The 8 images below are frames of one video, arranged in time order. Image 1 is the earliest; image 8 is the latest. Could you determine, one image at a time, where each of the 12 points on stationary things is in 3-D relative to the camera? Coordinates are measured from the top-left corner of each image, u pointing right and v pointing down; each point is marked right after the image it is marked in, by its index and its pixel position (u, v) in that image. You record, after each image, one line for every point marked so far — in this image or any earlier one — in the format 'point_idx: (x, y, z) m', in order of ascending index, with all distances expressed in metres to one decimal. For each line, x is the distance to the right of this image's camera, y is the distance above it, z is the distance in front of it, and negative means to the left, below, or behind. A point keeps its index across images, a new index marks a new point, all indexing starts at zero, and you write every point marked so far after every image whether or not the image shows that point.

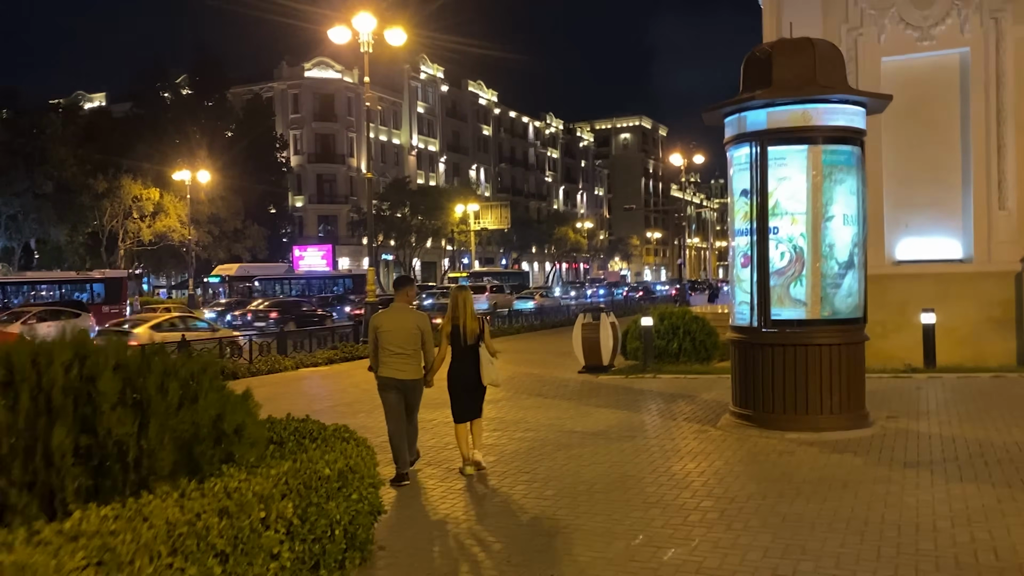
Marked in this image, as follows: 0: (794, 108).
0: (+3.0, +1.9, +8.9) m
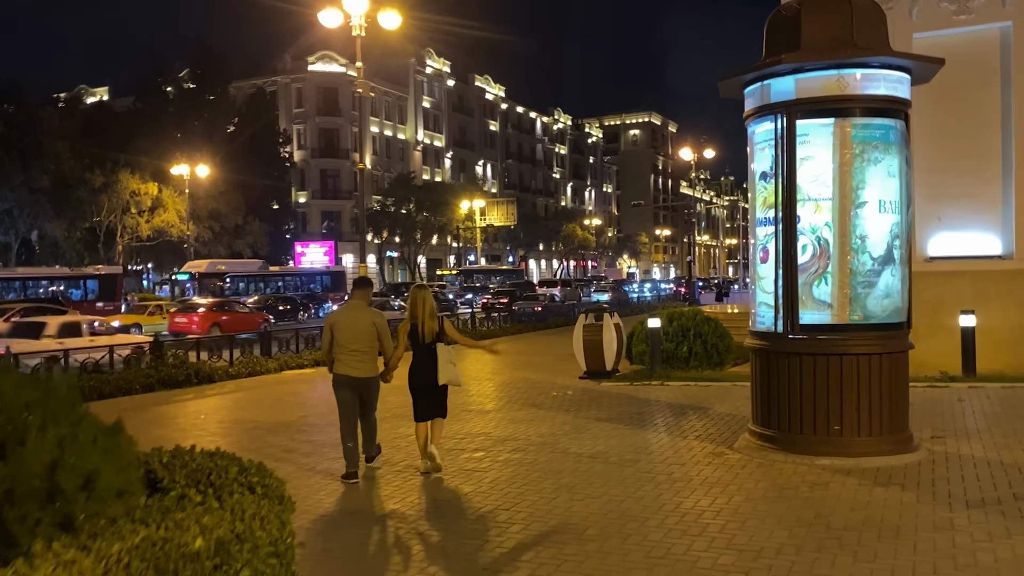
0: (+2.8, +1.9, +7.5) m
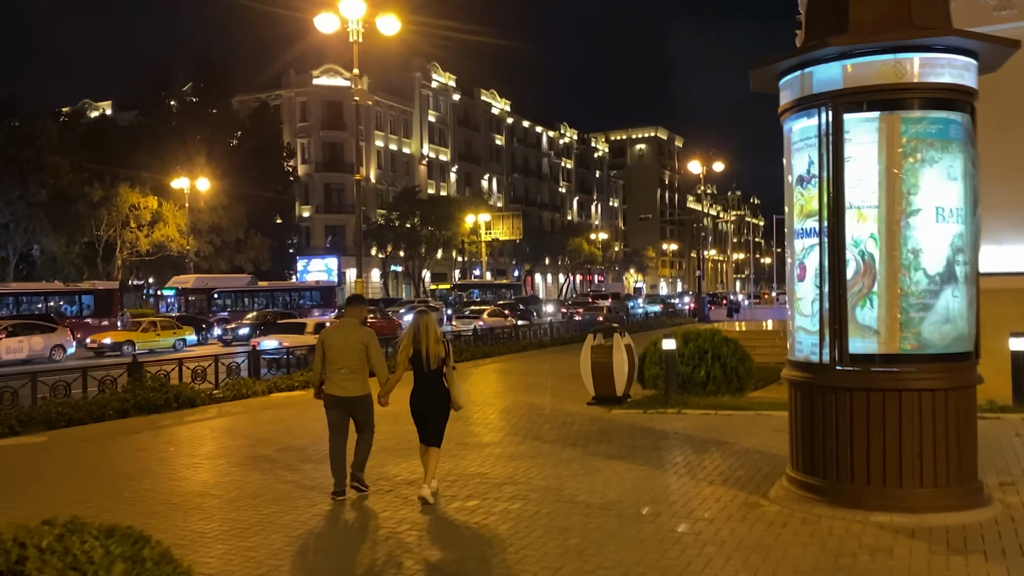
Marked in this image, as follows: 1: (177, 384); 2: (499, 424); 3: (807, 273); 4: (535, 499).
0: (+2.8, +1.7, +6.4) m
1: (-6.5, -1.9, +16.3) m
2: (-0.2, -1.9, +11.9) m
3: (+2.4, +0.1, +7.0) m
4: (+0.2, -1.9, +7.4) m
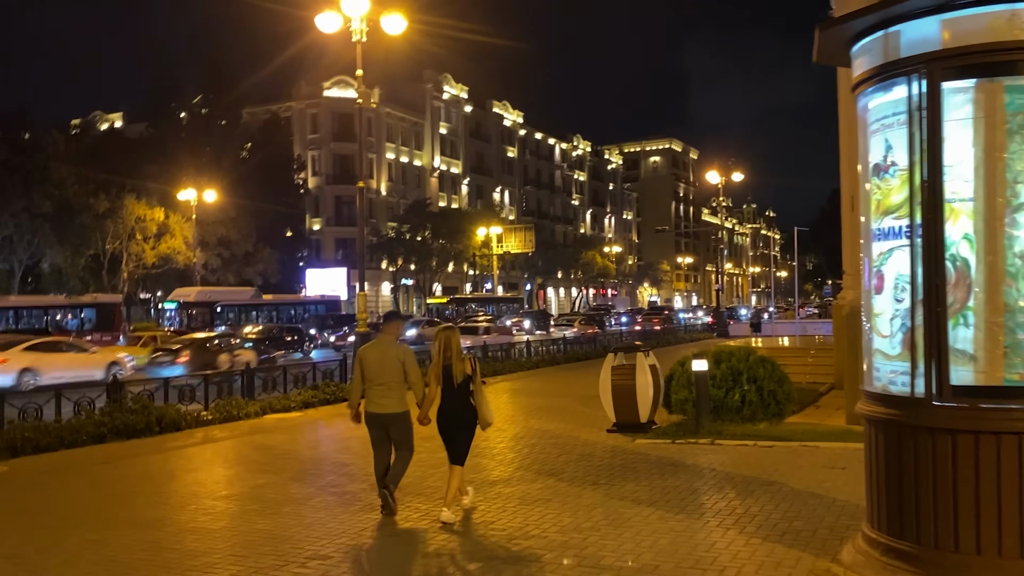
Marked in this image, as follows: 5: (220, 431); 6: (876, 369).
0: (+2.9, +1.6, +5.1) m
1: (-6.3, -2.1, +15.1) m
2: (0.0, -2.1, +10.5) m
3: (+2.5, 0.0, +5.7) m
4: (+0.3, -2.0, +6.1) m
5: (-5.1, -2.5, +14.8) m
6: (+2.5, -0.5, +5.7) m
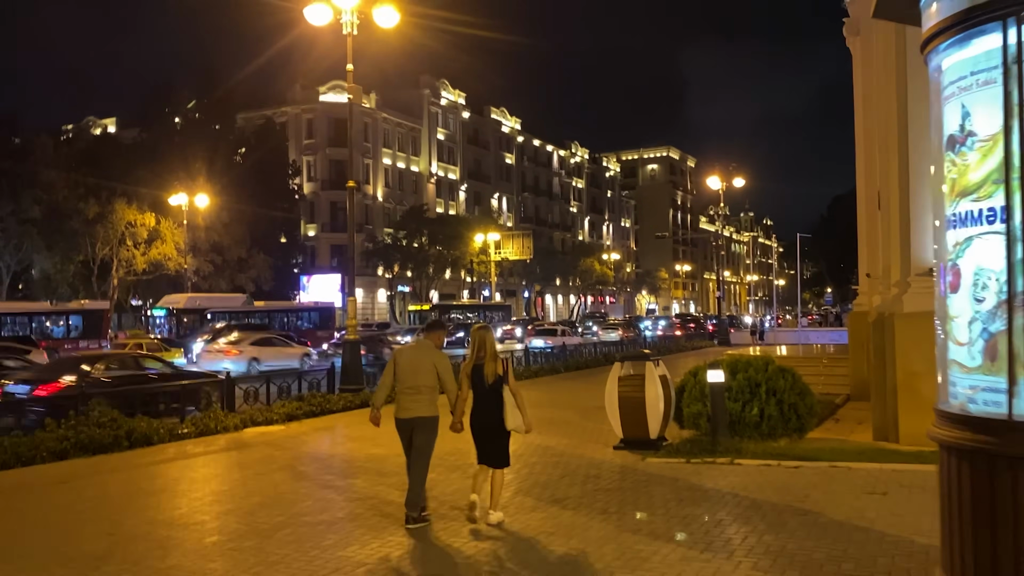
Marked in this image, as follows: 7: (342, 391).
0: (+2.8, +1.7, +4.1) m
1: (-6.3, -2.2, +14.0) m
2: (-0.1, -2.1, +9.5) m
3: (+2.5, 0.0, +4.6) m
4: (+0.3, -1.9, +5.0) m
5: (-5.1, -2.5, +13.7) m
6: (+2.4, -0.5, +4.6) m
7: (-3.8, -2.3, +18.8) m
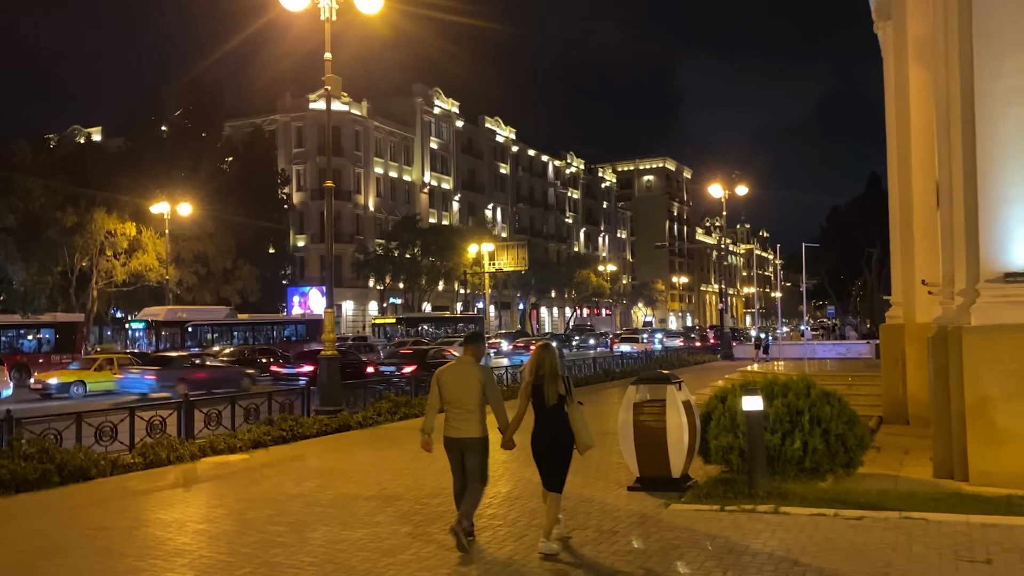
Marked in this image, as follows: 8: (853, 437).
0: (+2.8, +1.7, +2.3) m
1: (-6.4, -2.3, +12.2) m
2: (-0.1, -2.2, +7.6) m
3: (+2.5, 0.0, +2.9) m
4: (+0.2, -1.9, +3.2) m
5: (-5.2, -2.7, +11.8) m
6: (+2.4, -0.5, +2.9) m
7: (-3.9, -2.5, +16.9) m
8: (+3.7, -1.6, +9.3) m
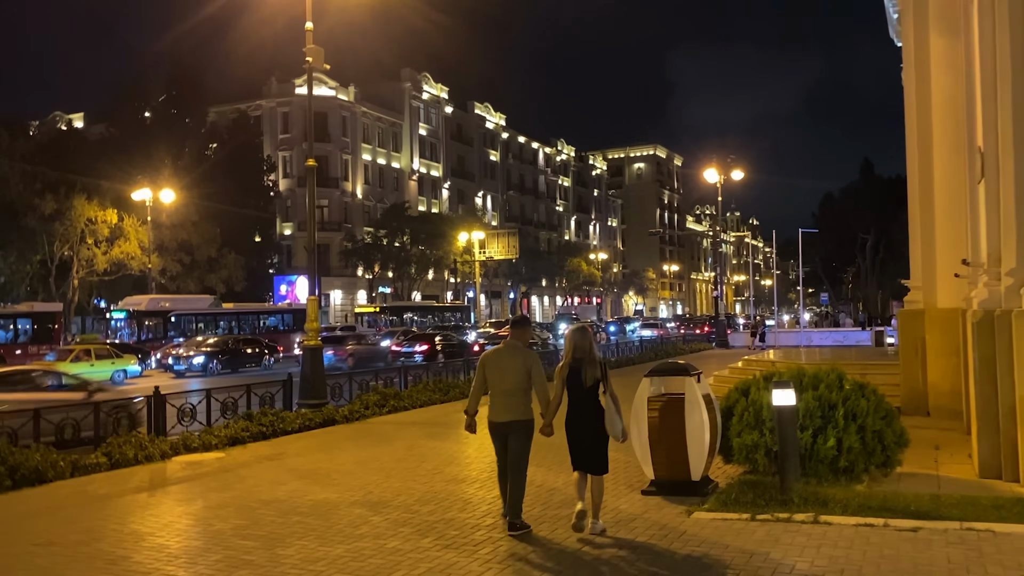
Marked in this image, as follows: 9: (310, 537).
0: (+2.9, +1.8, +1.3) m
1: (-6.4, -2.1, +11.1) m
2: (-0.1, -2.0, +6.7) m
3: (+2.6, +0.1, +1.9) m
4: (+0.3, -1.8, +2.2) m
5: (-5.2, -2.5, +10.8) m
6: (+2.5, -0.4, +1.9) m
7: (-4.0, -2.2, +15.9) m
8: (+3.7, -1.4, +8.3) m
9: (-1.8, -2.2, +7.3) m
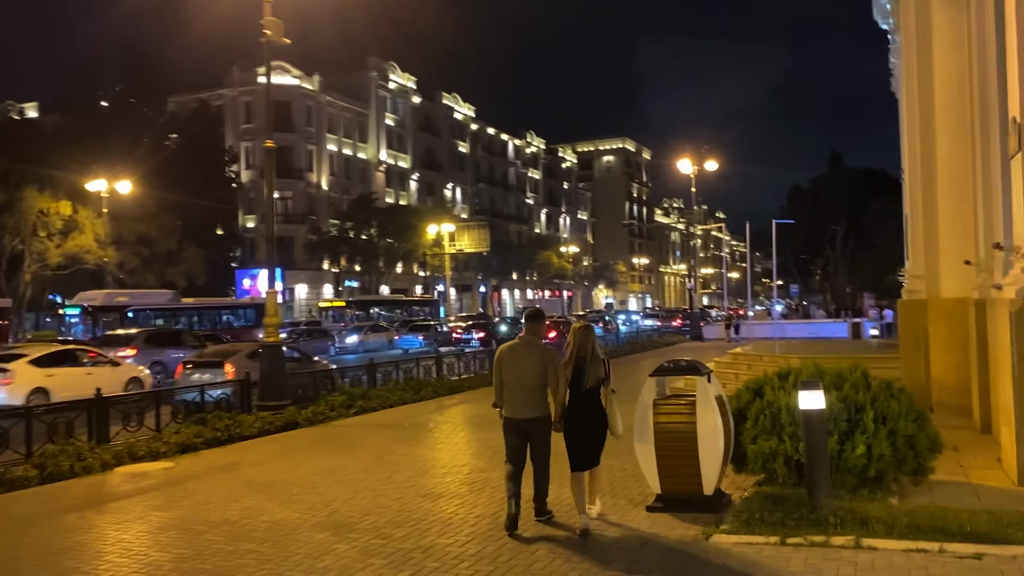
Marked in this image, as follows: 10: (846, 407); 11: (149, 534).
0: (+3.0, +1.8, +0.3) m
1: (-6.7, -2.0, +9.8) m
2: (-0.1, -1.9, +5.6) m
3: (+2.7, +0.2, +0.9) m
4: (+0.4, -1.8, +1.2) m
5: (-5.4, -2.4, +9.5) m
6: (+2.6, -0.4, +0.9) m
7: (-4.4, -2.1, +14.7) m
8: (+3.6, -1.3, +7.4) m
9: (-1.8, -2.1, +6.2) m
10: (+2.9, -1.0, +7.3) m
11: (-3.3, -2.3, +7.5) m
